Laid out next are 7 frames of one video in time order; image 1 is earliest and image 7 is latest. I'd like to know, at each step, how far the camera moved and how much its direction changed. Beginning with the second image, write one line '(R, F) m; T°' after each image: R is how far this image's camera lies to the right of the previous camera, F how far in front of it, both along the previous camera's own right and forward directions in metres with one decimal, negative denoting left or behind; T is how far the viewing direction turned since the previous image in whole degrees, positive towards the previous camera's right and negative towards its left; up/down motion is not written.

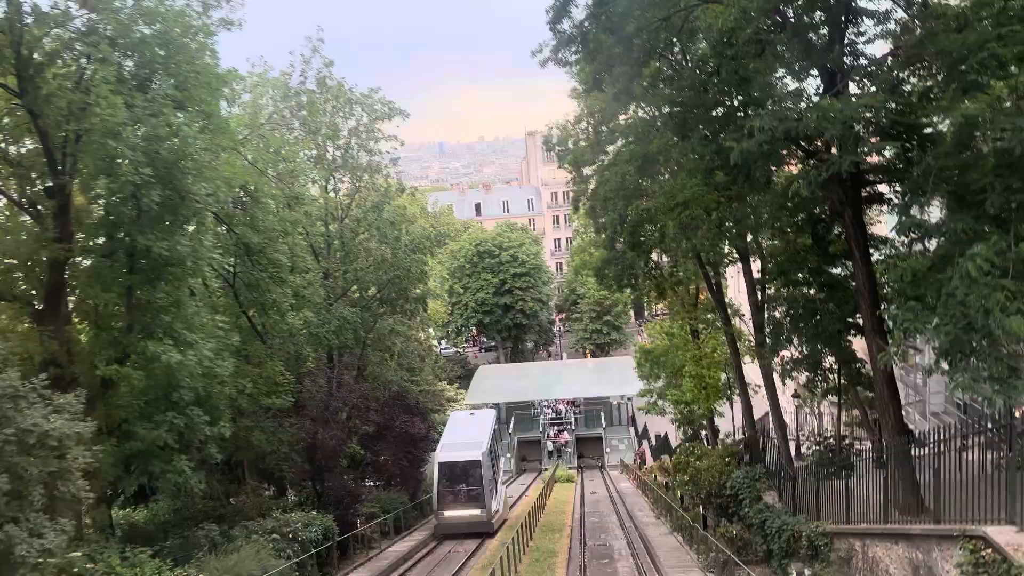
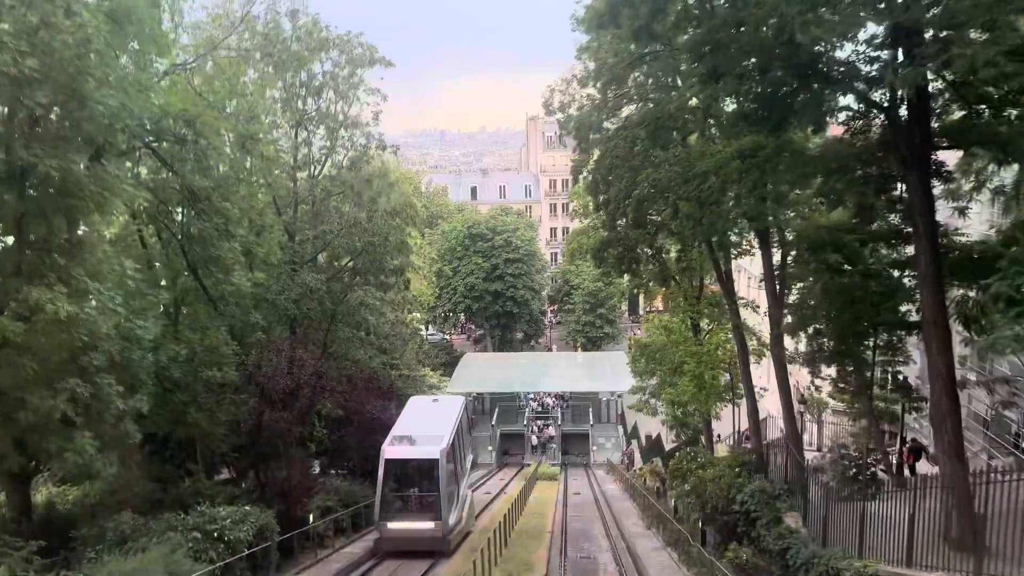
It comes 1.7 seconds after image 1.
(+0.2, +2.2) m; +1°
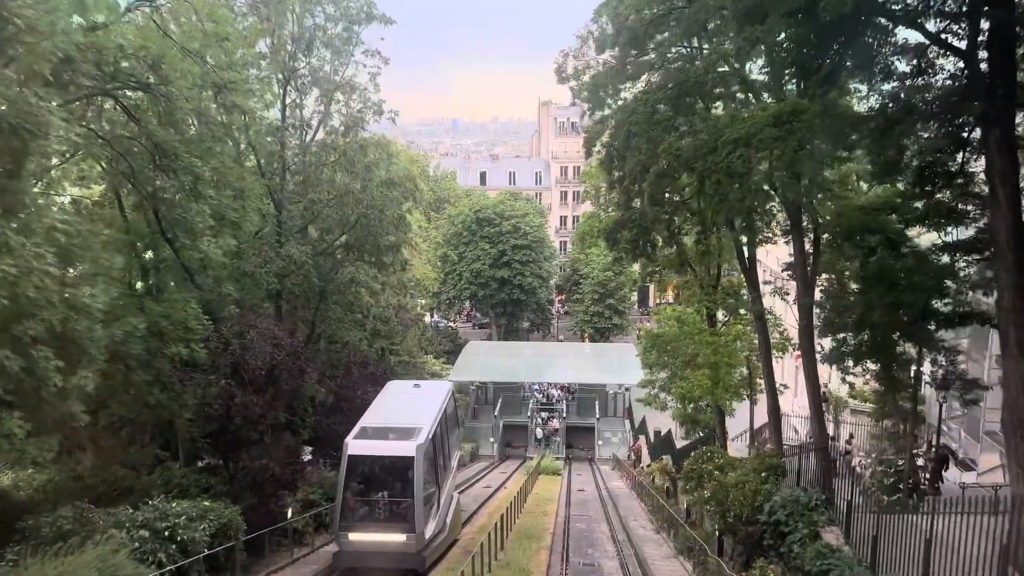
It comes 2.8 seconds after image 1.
(+0.1, +1.5) m; -1°
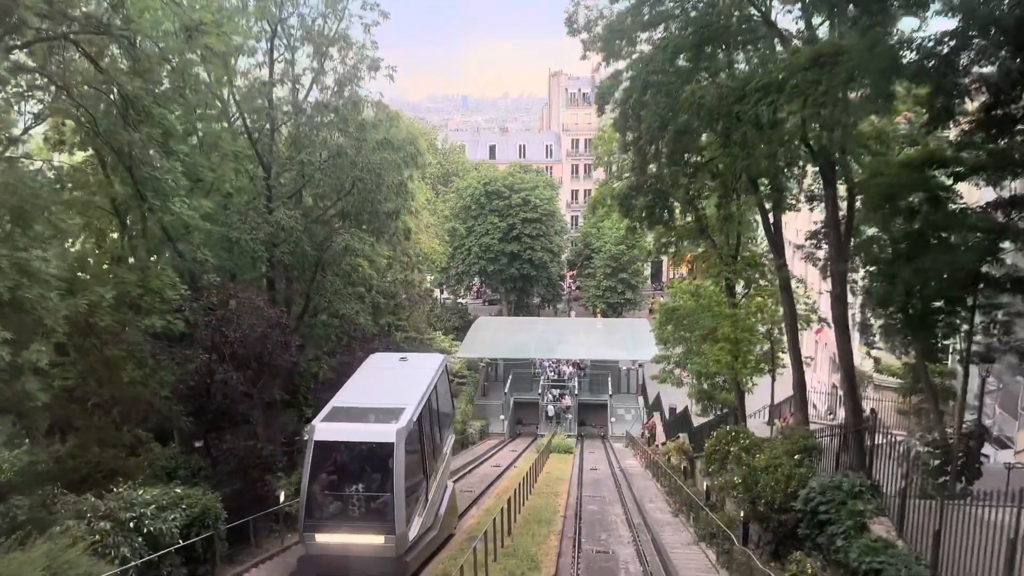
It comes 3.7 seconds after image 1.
(+0.1, +1.2) m; -1°
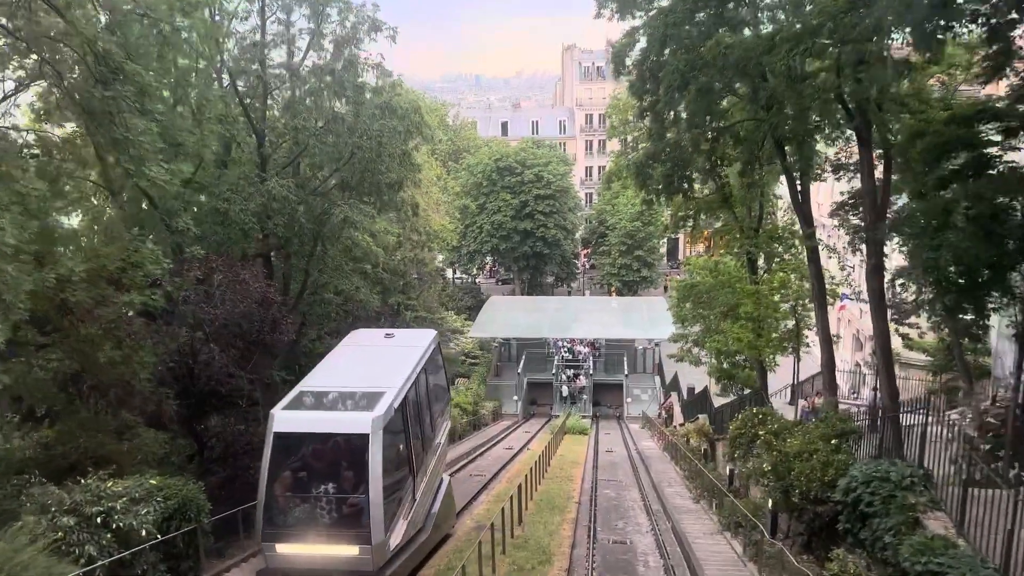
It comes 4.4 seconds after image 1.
(+0.1, +1.0) m; -1°
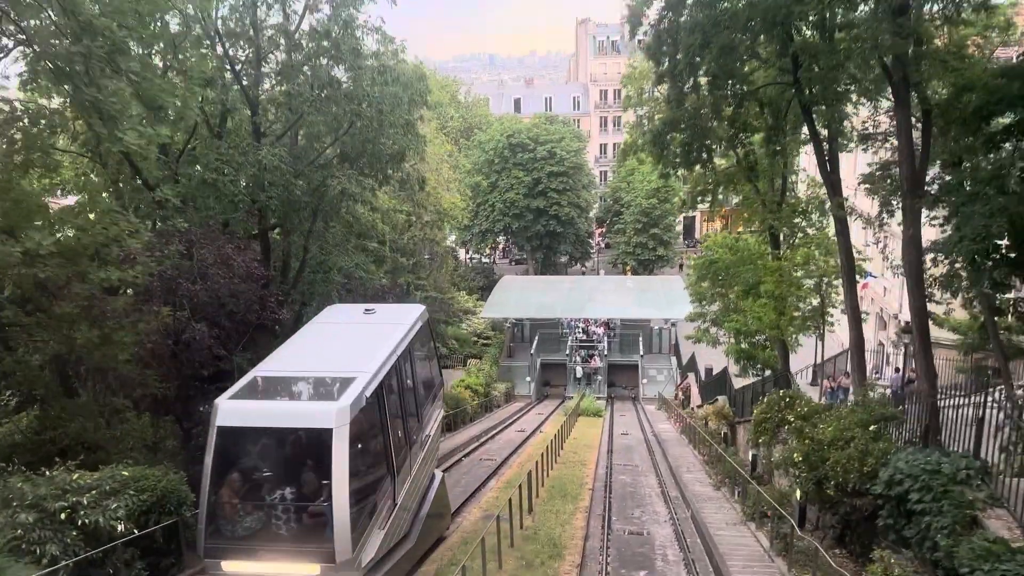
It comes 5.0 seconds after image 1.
(+0.1, +0.8) m; -1°
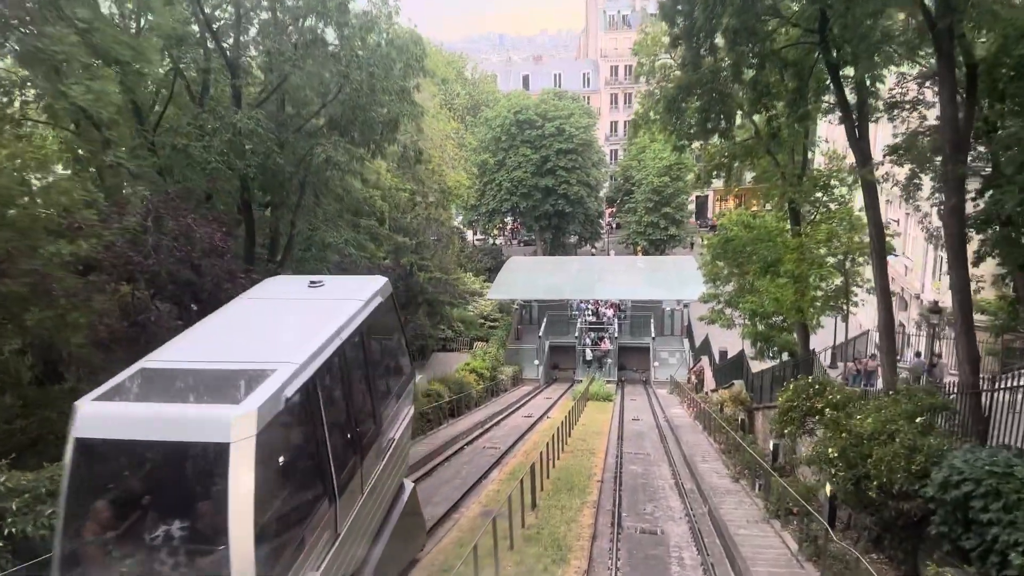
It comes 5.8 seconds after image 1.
(+0.1, +1.1) m; -1°
